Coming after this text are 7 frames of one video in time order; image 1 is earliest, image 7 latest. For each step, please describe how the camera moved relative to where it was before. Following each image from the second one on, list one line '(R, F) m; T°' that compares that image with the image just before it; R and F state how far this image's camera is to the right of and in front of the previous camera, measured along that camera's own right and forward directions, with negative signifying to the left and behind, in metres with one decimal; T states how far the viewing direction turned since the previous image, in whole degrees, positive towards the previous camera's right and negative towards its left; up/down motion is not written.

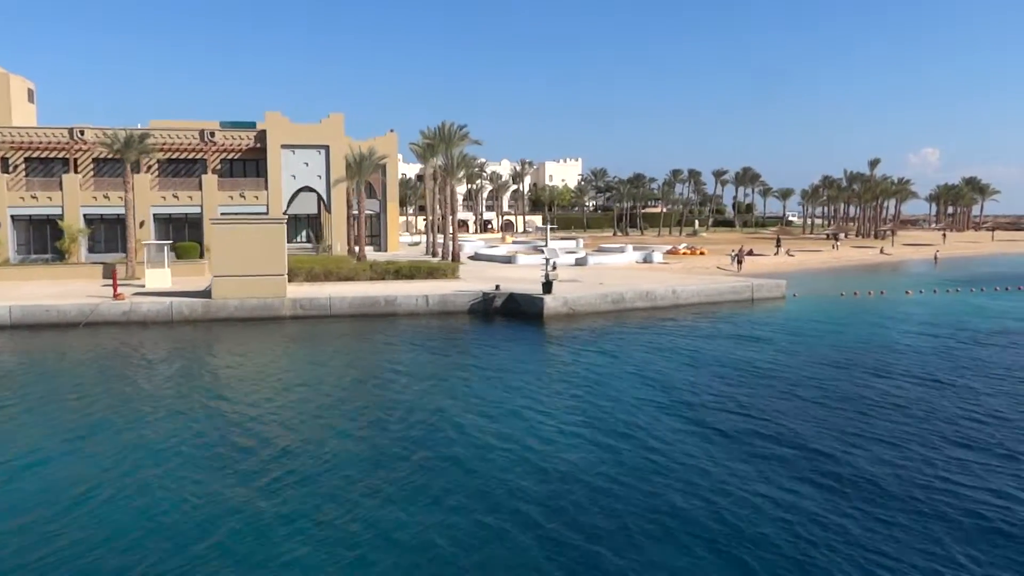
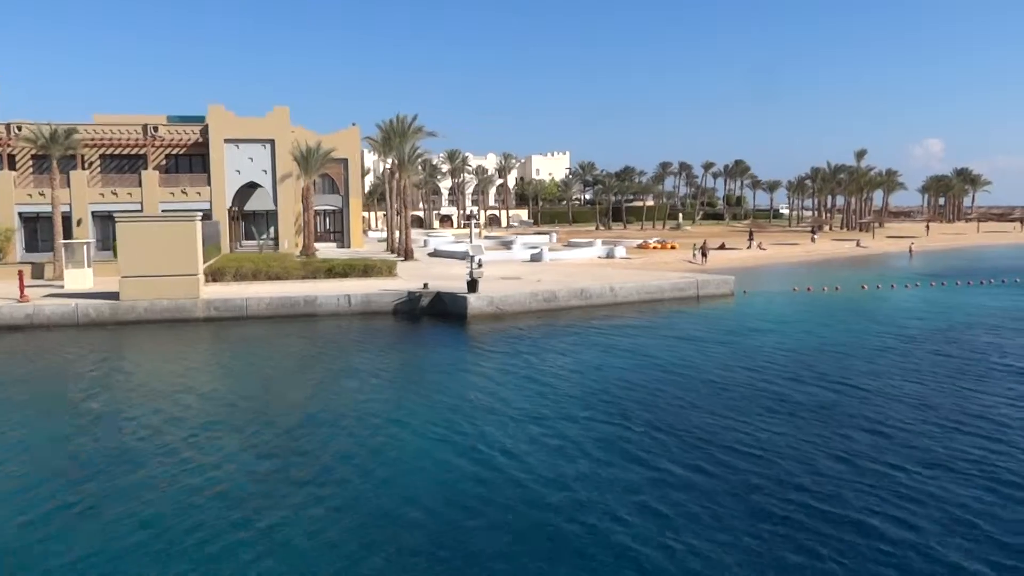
(+2.0, +1.1) m; 0°
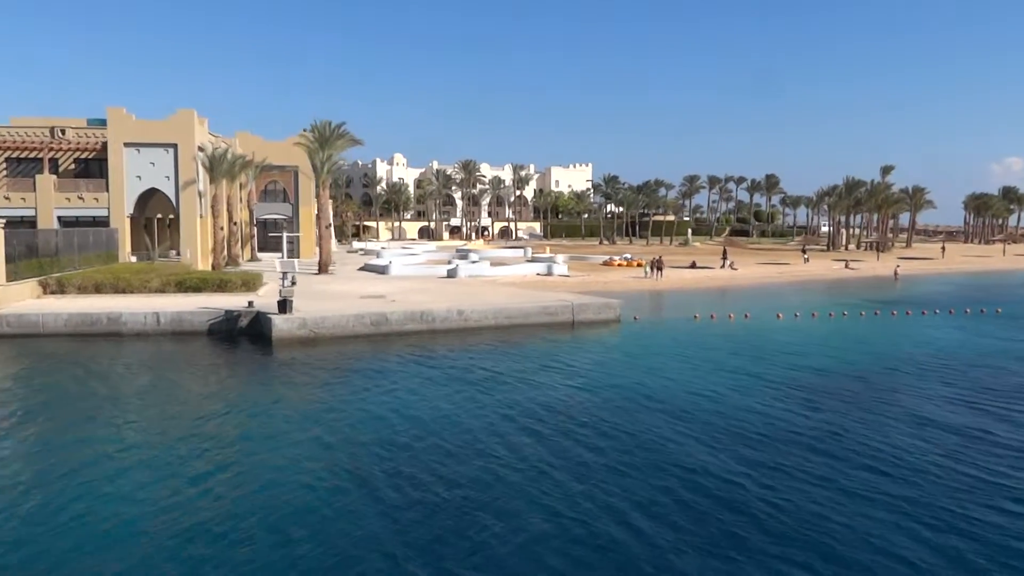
(+5.4, +2.7) m; -4°
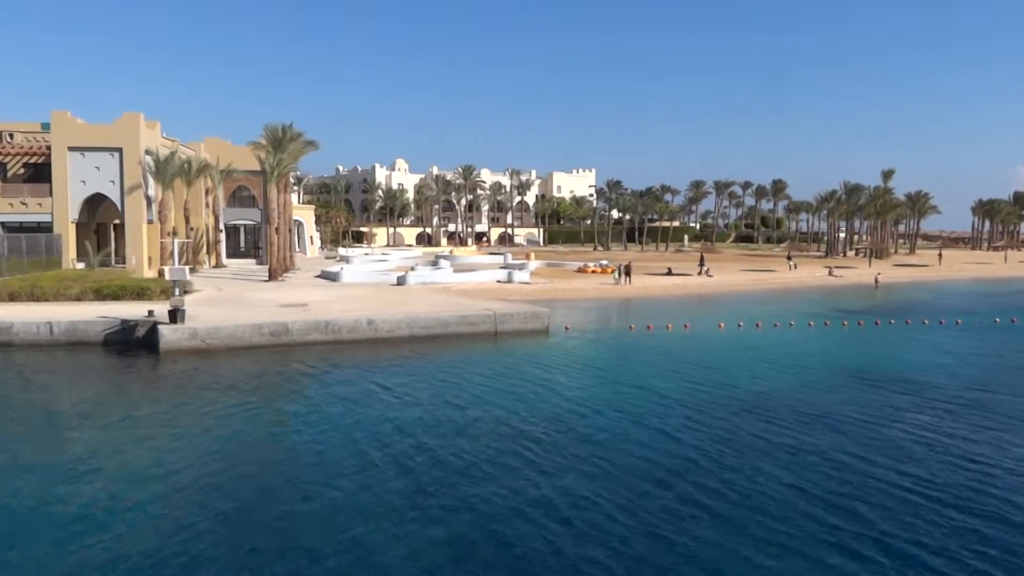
(+2.5, +1.0) m; -1°
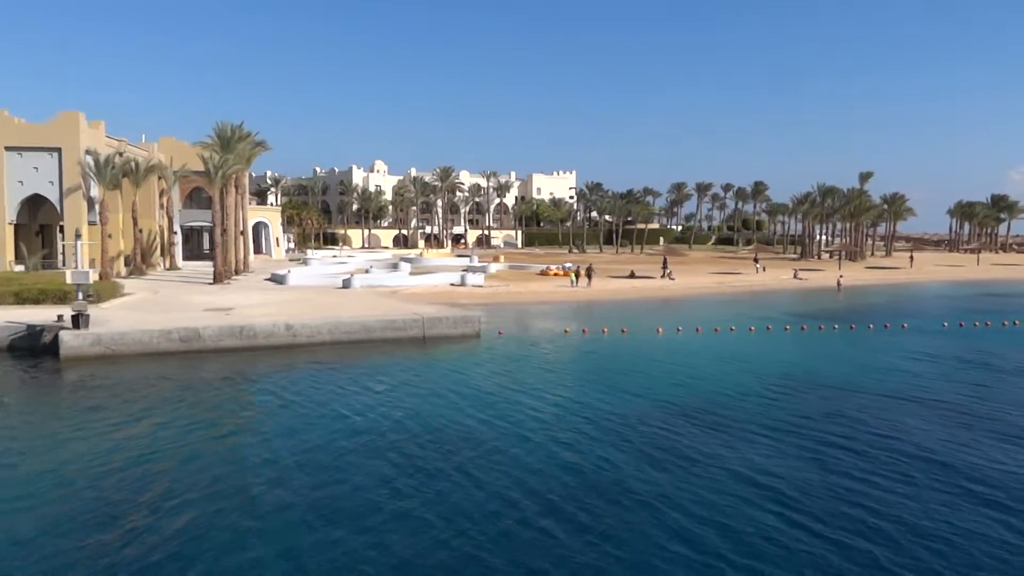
(+1.5, +0.6) m; +1°
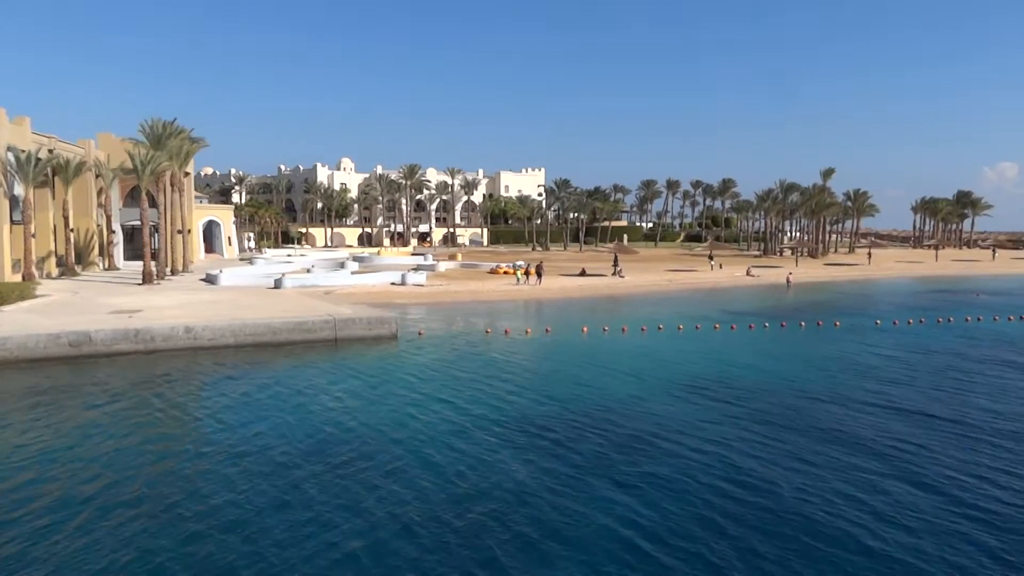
(+1.5, +0.6) m; +1°
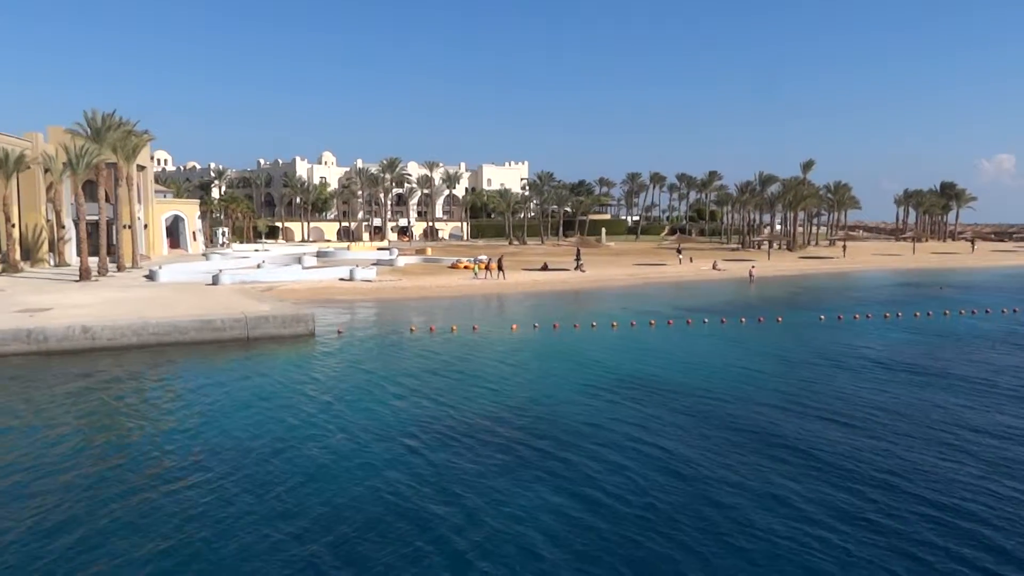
(+1.7, +0.8) m; 0°
